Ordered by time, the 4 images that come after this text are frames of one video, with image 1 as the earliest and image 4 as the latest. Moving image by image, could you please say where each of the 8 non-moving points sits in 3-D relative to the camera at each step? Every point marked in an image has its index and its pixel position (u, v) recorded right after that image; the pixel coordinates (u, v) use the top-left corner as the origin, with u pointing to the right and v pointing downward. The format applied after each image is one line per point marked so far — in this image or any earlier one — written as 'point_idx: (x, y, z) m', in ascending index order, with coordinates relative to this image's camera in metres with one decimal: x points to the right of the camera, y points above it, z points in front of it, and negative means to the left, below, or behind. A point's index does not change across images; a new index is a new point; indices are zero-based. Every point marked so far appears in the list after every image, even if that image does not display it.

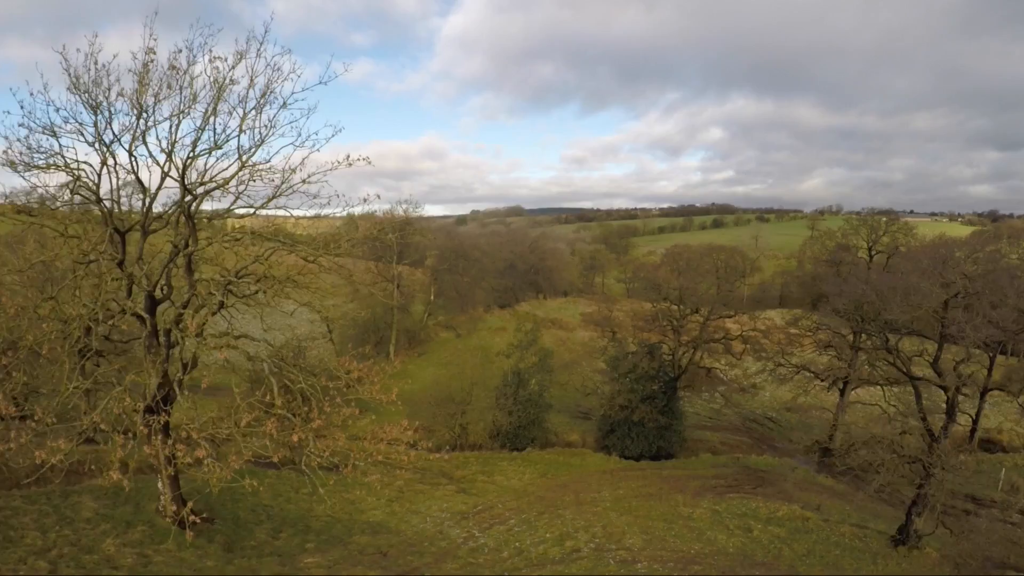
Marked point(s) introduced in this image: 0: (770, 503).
0: (+8.7, -7.2, +19.3) m
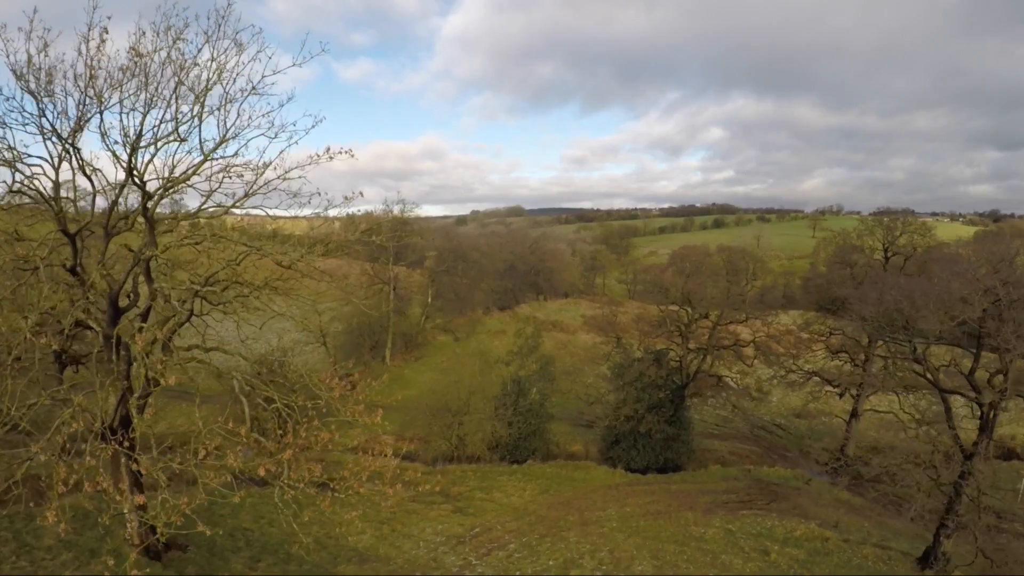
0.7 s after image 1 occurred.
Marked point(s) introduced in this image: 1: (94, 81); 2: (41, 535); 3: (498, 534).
0: (+8.7, -7.4, +18.2) m
1: (-7.3, +3.6, +10.0) m
2: (-9.8, -5.2, +12.0) m
3: (-0.4, -6.4, +15.0) m
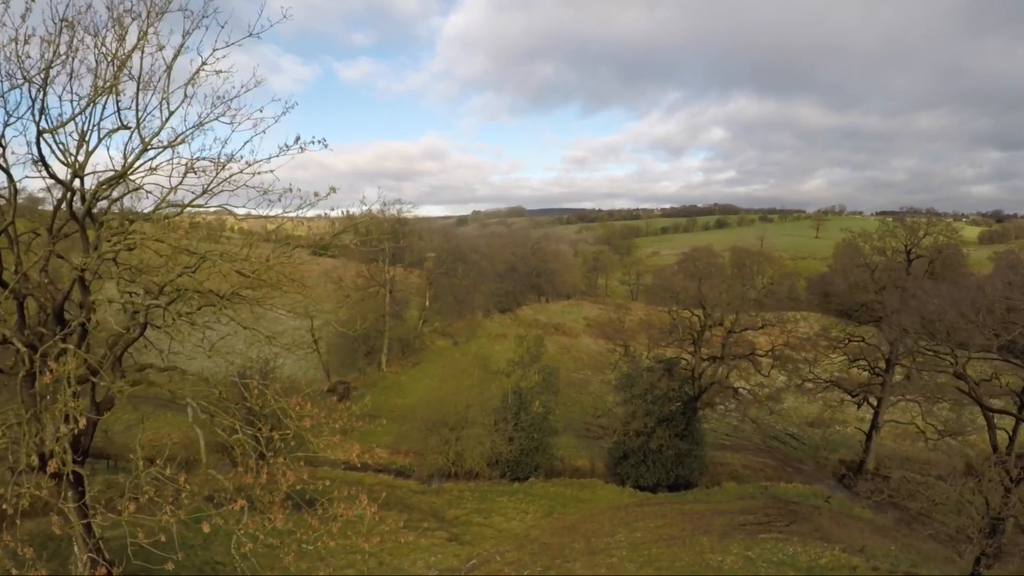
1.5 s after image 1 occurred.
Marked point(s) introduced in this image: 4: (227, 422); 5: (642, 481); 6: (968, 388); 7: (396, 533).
0: (+8.7, -7.5, +16.8) m
1: (-7.3, +3.4, +8.6) m
2: (-9.8, -5.3, +10.6) m
3: (-0.4, -6.6, +13.6) m
4: (-4.4, -2.1, +8.9) m
5: (+4.5, -6.7, +19.9) m
6: (+11.4, -2.5, +14.4) m
7: (-3.0, -6.3, +14.8) m
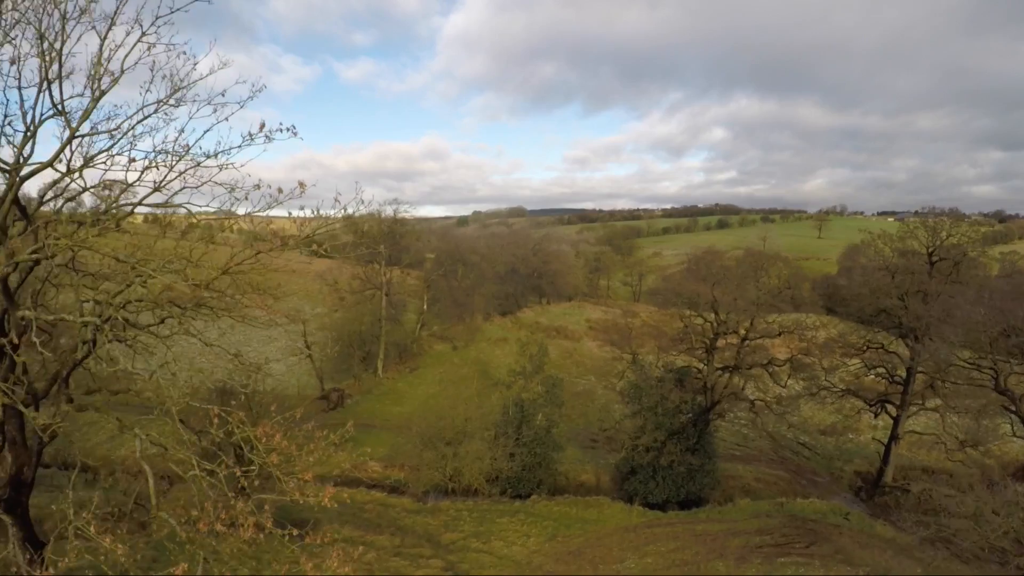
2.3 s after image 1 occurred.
0: (+8.7, -7.7, +15.6) m
1: (-7.3, +3.3, +7.5) m
2: (-9.8, -5.5, +9.4) m
3: (-0.3, -6.8, +12.4) m
4: (-4.4, -2.2, +7.7) m
5: (+4.5, -6.9, +18.7) m
6: (+11.4, -2.6, +13.2) m
7: (-3.0, -6.5, +13.6) m
